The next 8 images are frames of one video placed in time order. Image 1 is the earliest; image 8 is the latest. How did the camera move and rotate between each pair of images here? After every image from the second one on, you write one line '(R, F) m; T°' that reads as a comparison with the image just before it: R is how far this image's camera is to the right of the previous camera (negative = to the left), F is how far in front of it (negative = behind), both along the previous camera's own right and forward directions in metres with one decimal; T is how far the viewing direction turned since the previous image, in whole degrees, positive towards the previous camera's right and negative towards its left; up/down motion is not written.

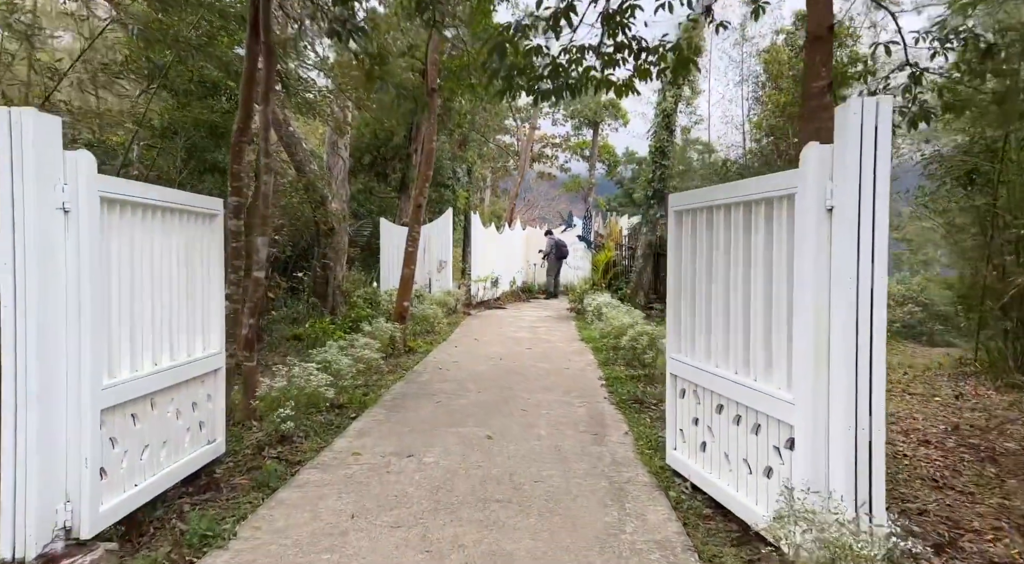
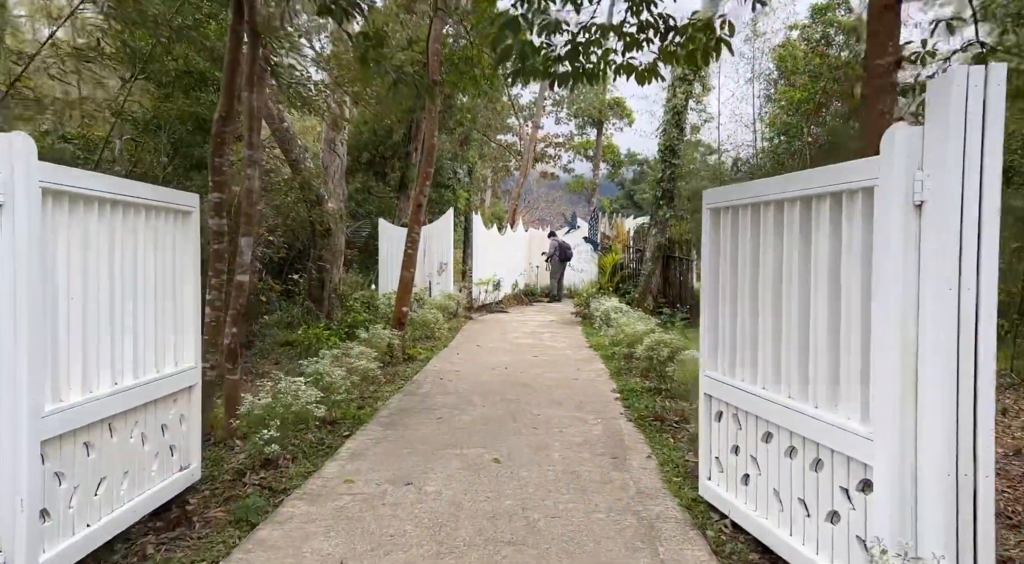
(-0.1, +0.4) m; 0°
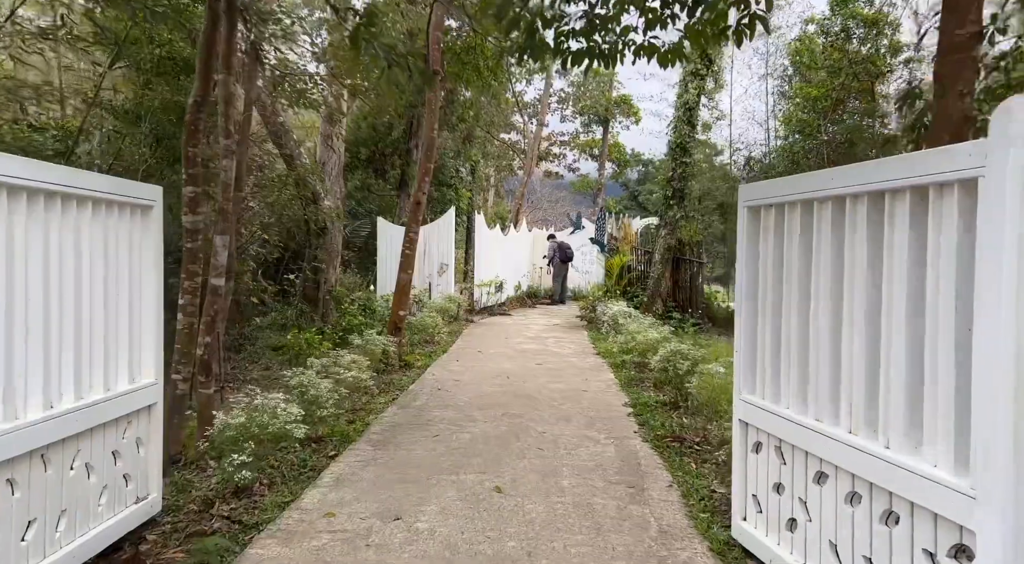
(0.0, +0.4) m; 0°
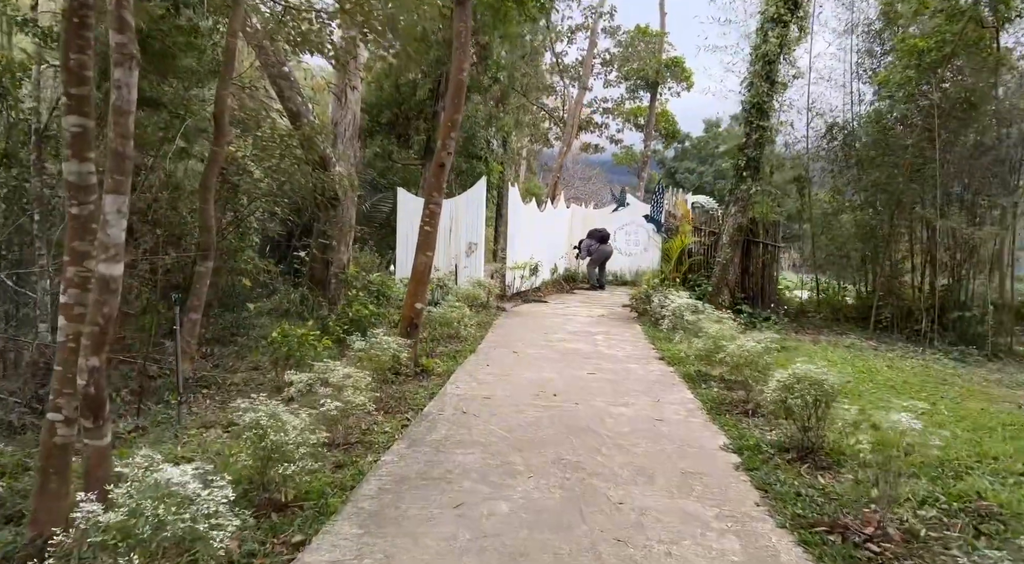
(-0.2, +1.4) m; -2°
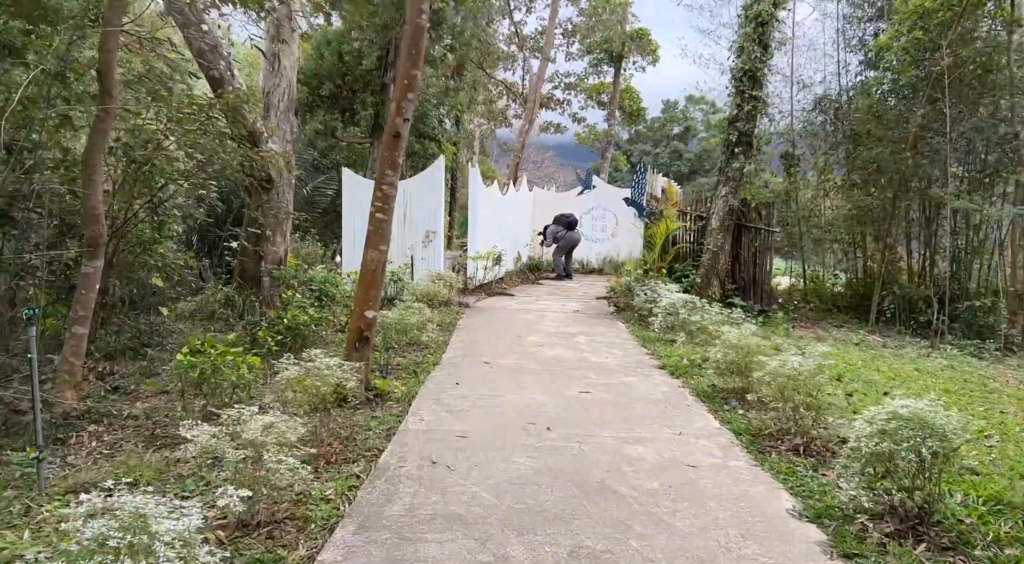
(-0.1, +1.0) m; +4°
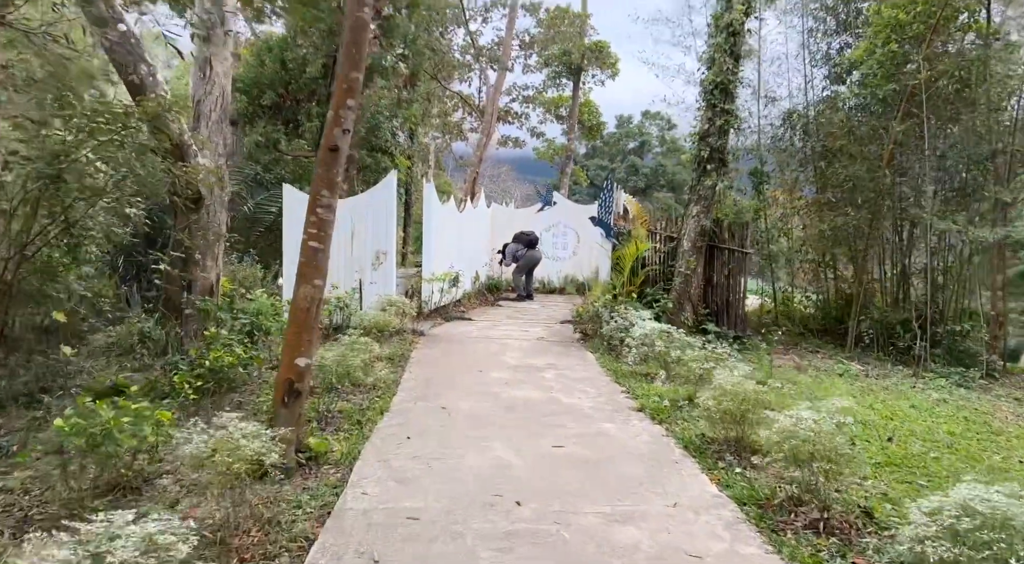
(0.0, +0.6) m; +4°
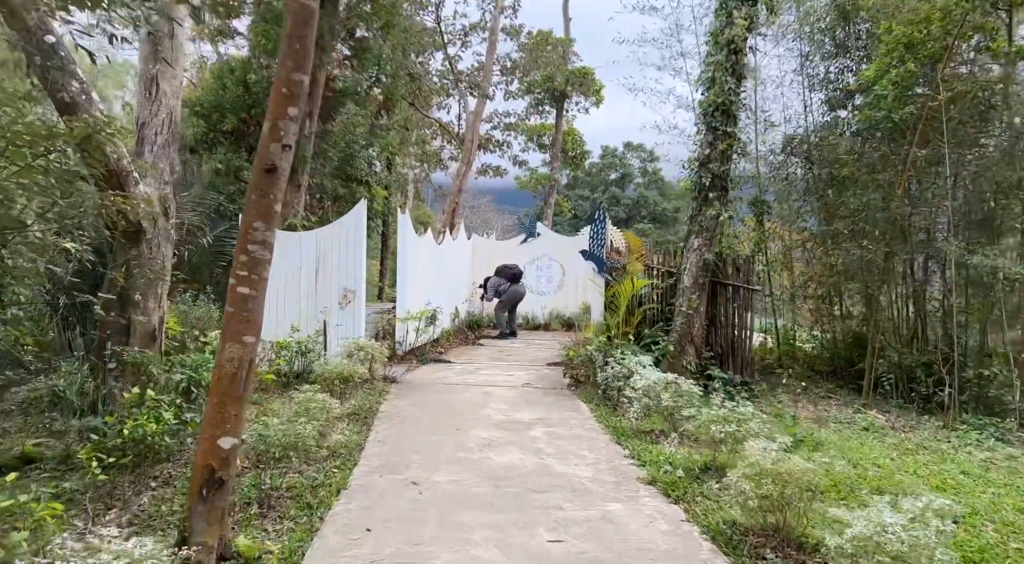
(0.0, +0.7) m; +2°
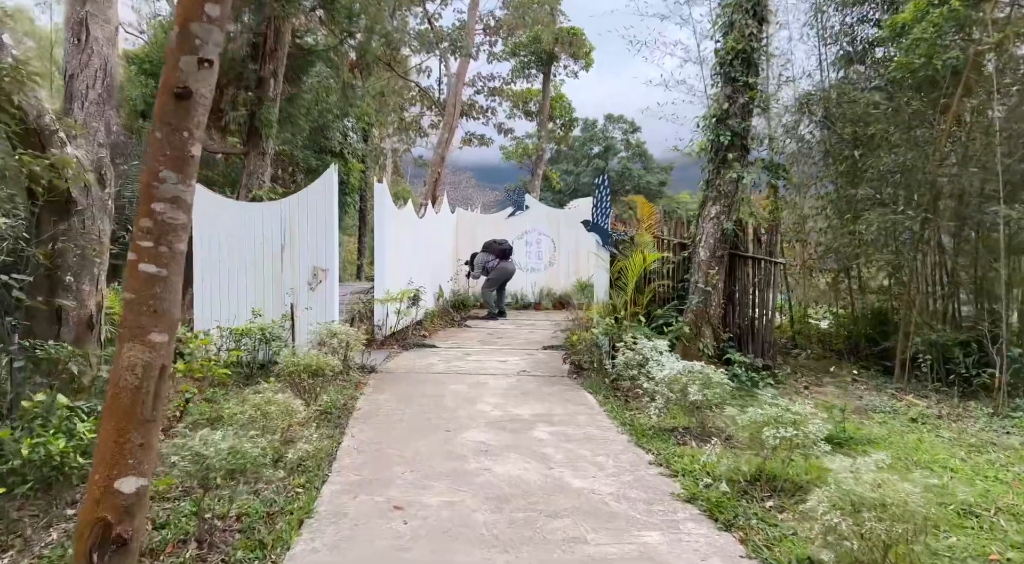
(-0.1, +0.7) m; +2°
